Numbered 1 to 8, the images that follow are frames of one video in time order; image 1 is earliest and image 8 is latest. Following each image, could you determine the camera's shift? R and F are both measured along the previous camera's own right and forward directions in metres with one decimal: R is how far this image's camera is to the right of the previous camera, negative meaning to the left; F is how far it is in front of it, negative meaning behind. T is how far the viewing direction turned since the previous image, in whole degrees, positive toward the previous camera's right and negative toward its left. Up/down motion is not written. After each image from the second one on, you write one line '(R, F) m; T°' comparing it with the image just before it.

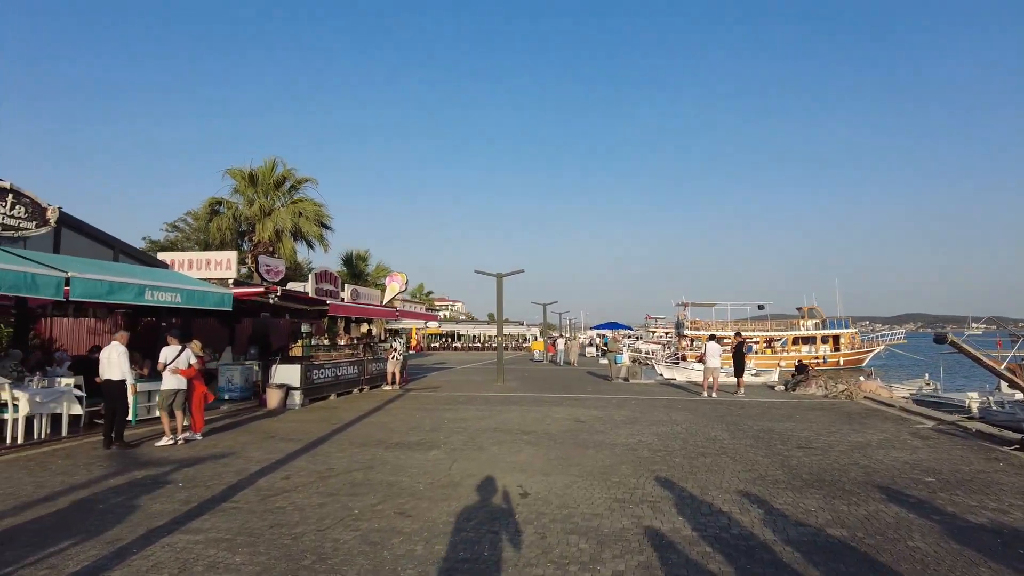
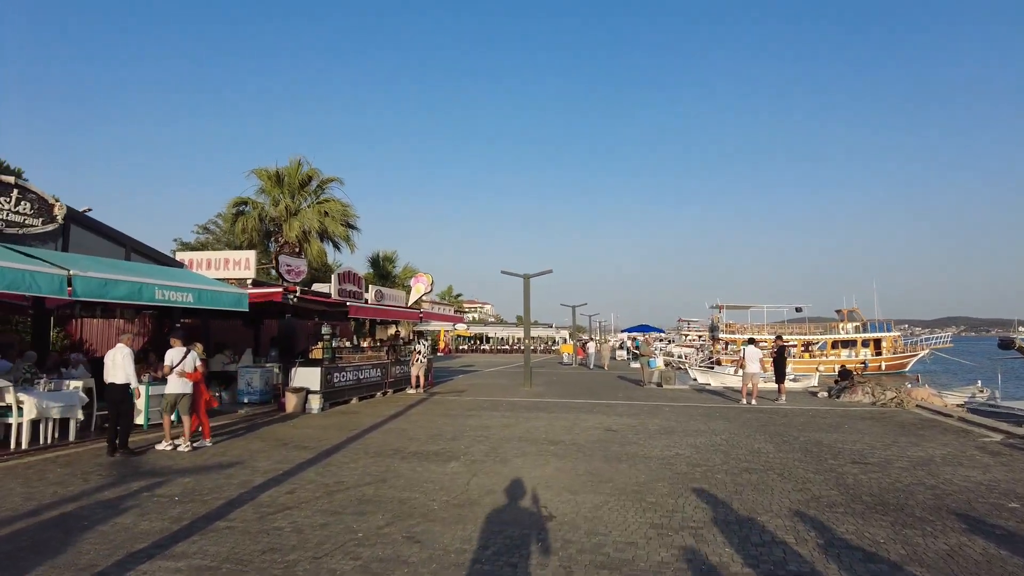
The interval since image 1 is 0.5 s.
(+0.1, +0.7) m; -3°
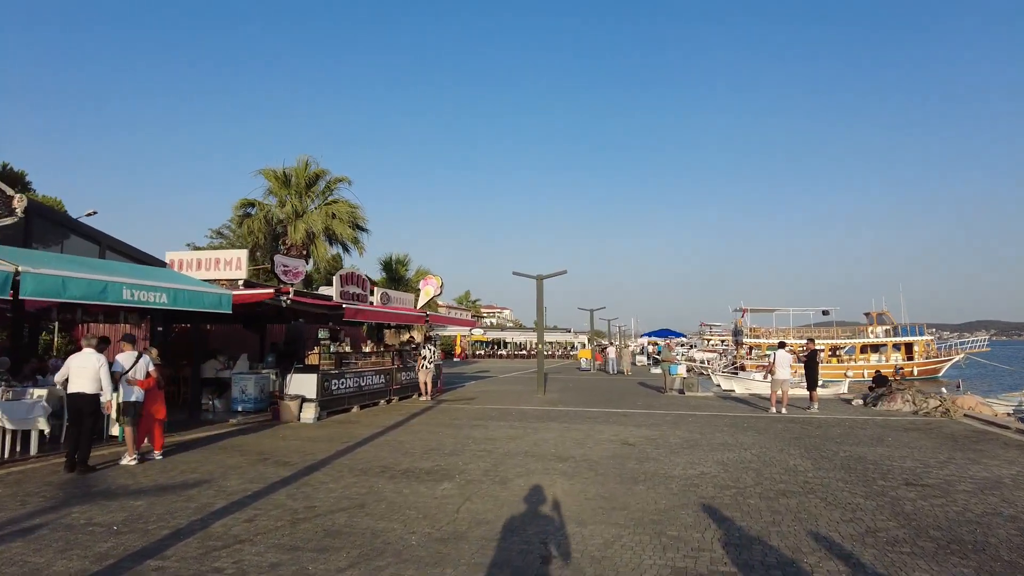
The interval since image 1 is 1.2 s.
(+0.2, +1.1) m; -2°
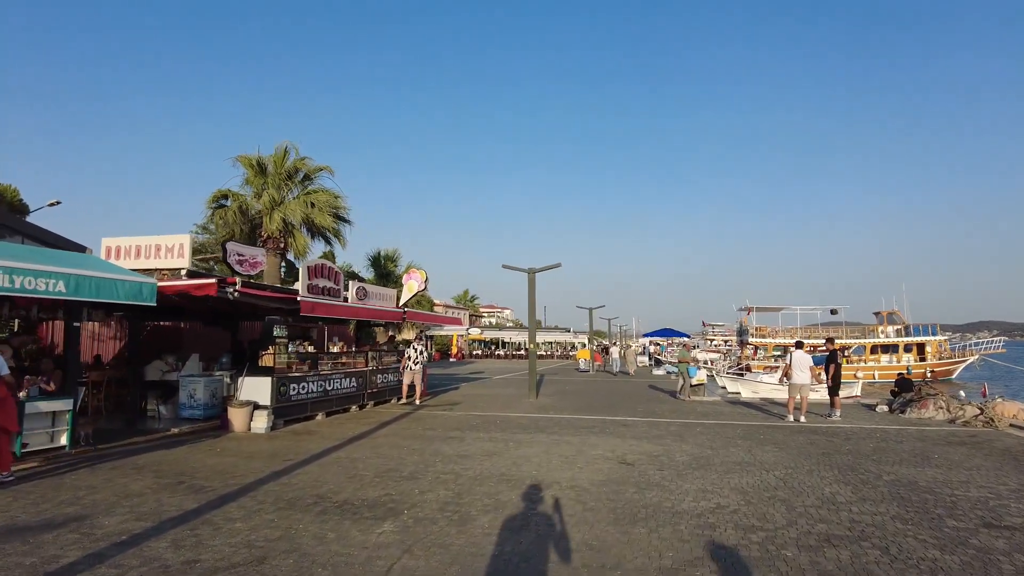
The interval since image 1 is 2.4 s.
(+0.4, +1.8) m; 0°
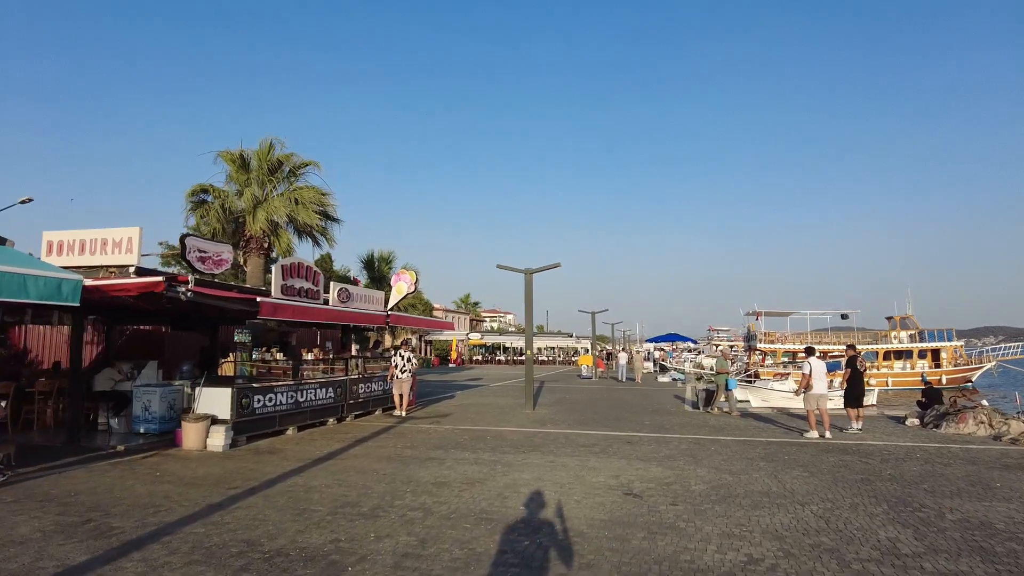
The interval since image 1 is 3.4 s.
(+0.2, +1.4) m; 0°
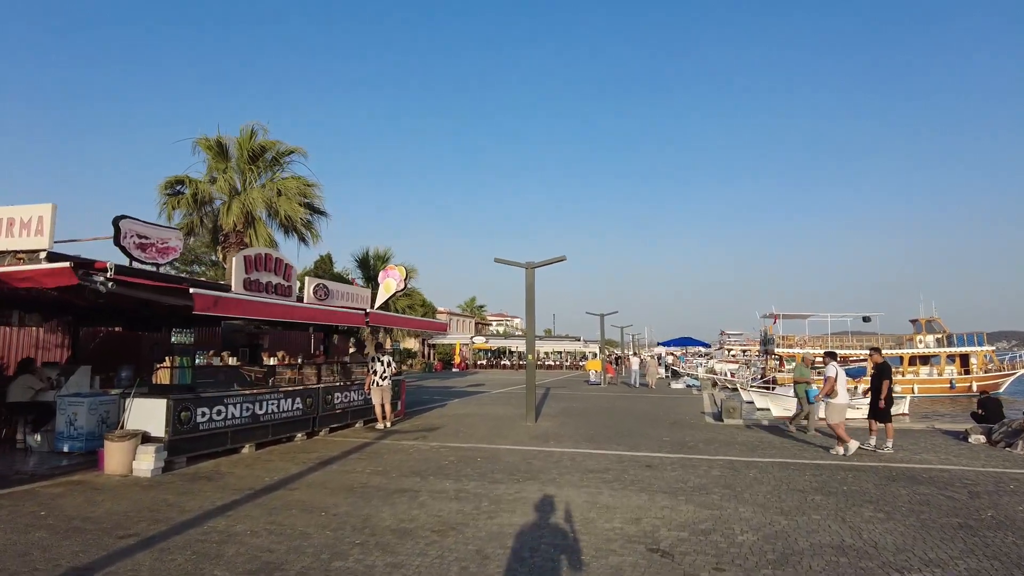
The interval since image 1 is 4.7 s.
(+0.2, +2.0) m; -1°
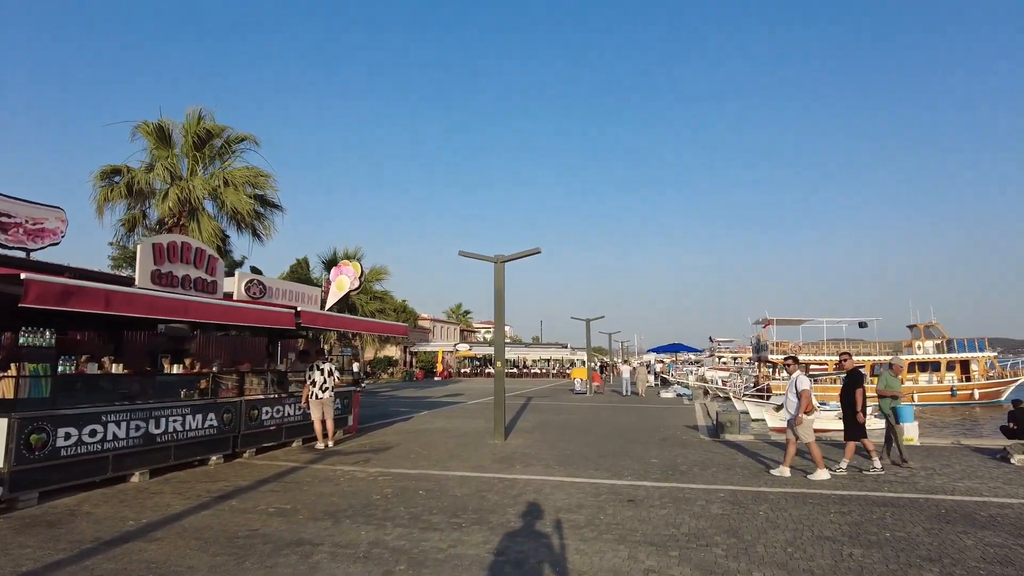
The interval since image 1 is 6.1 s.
(+0.5, +2.0) m; +1°
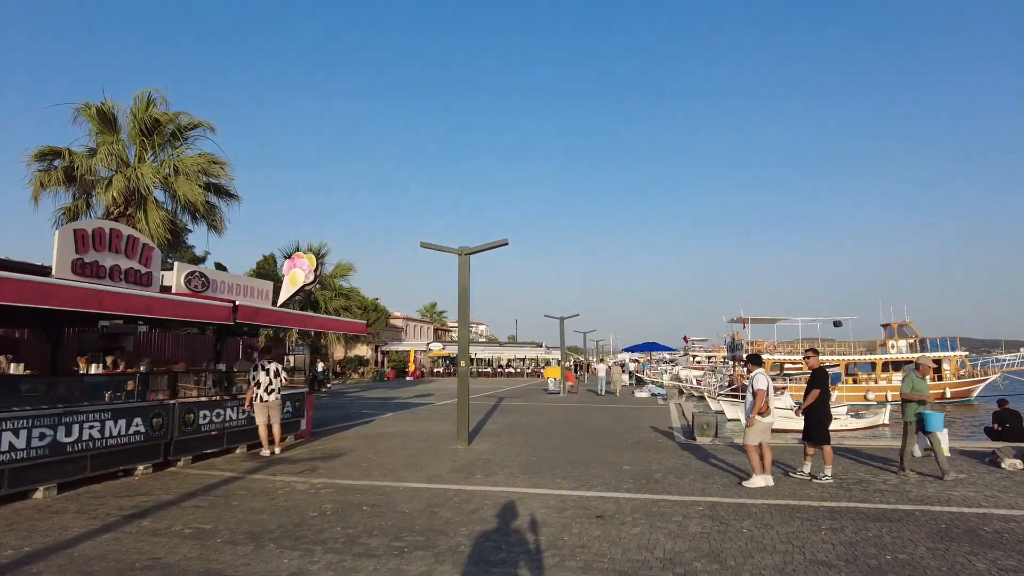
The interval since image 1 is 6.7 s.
(+0.2, +0.9) m; +2°
